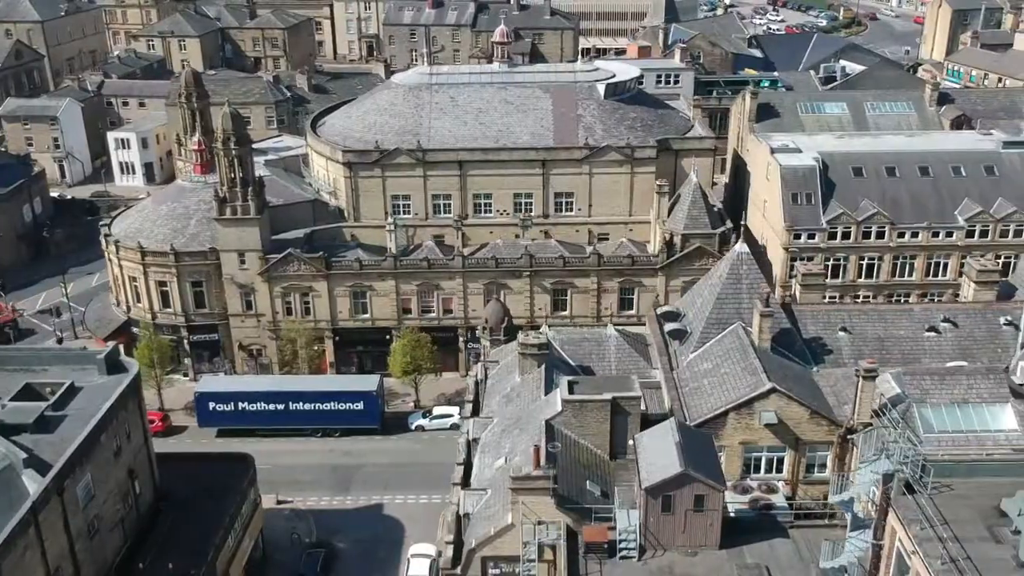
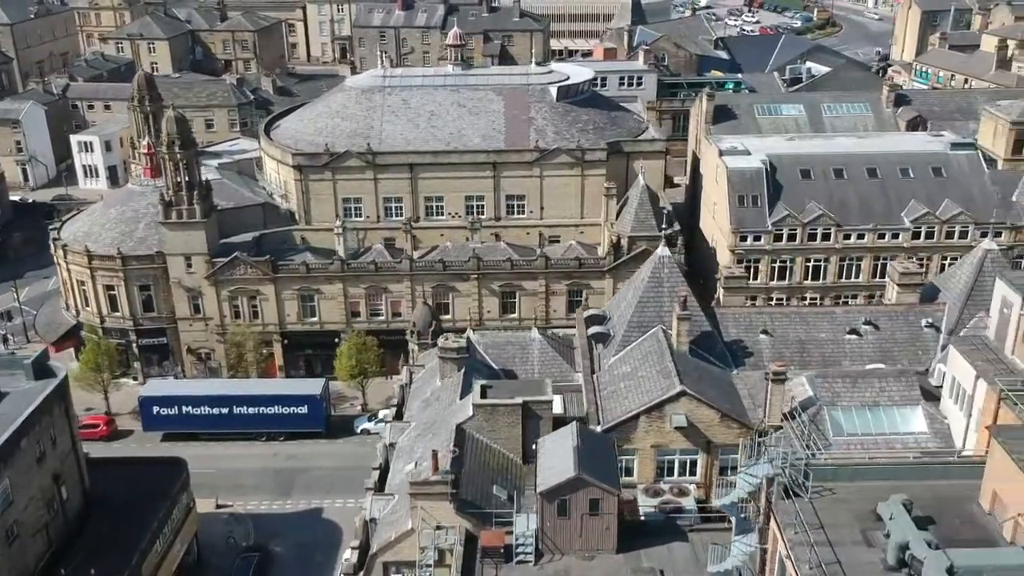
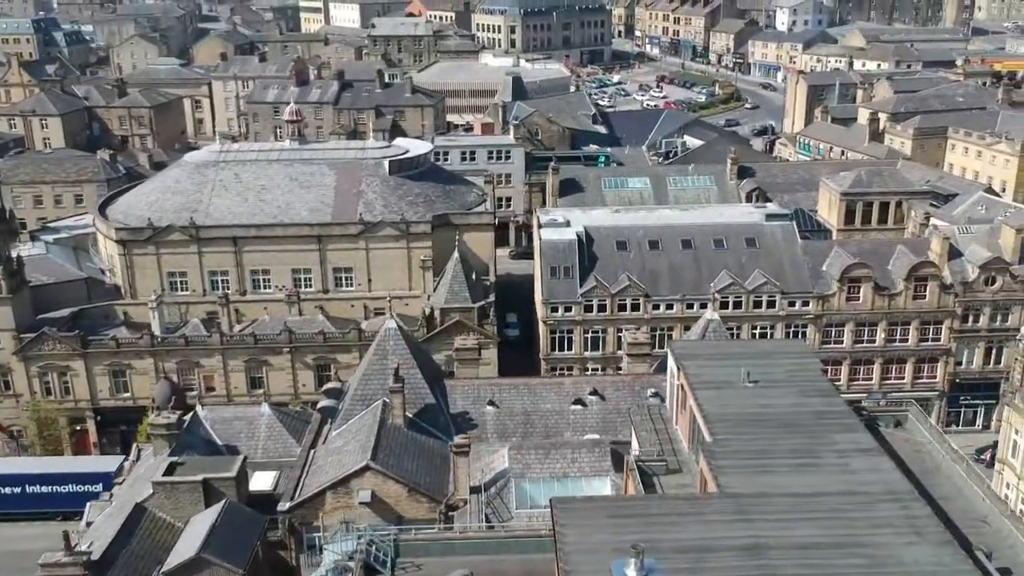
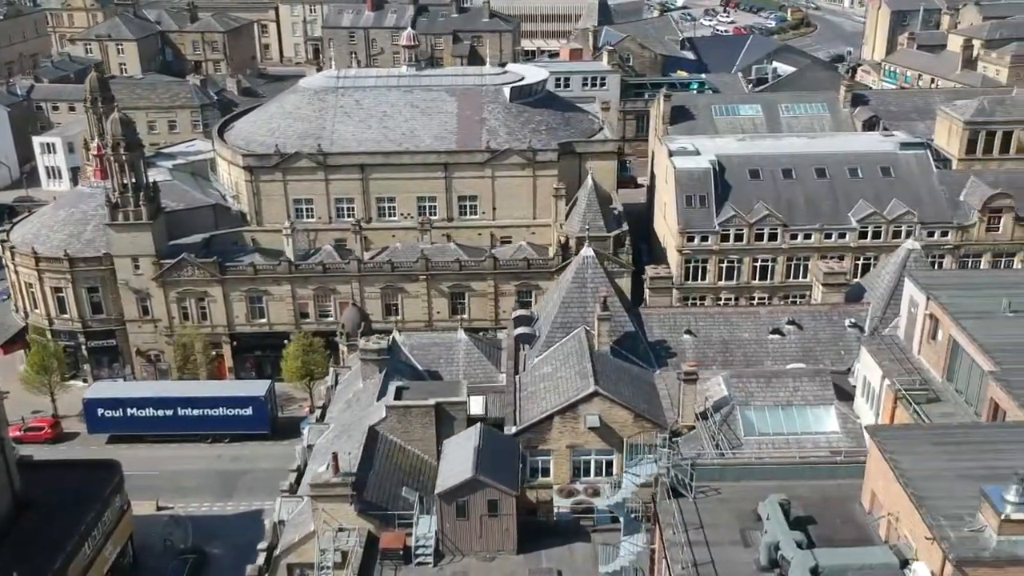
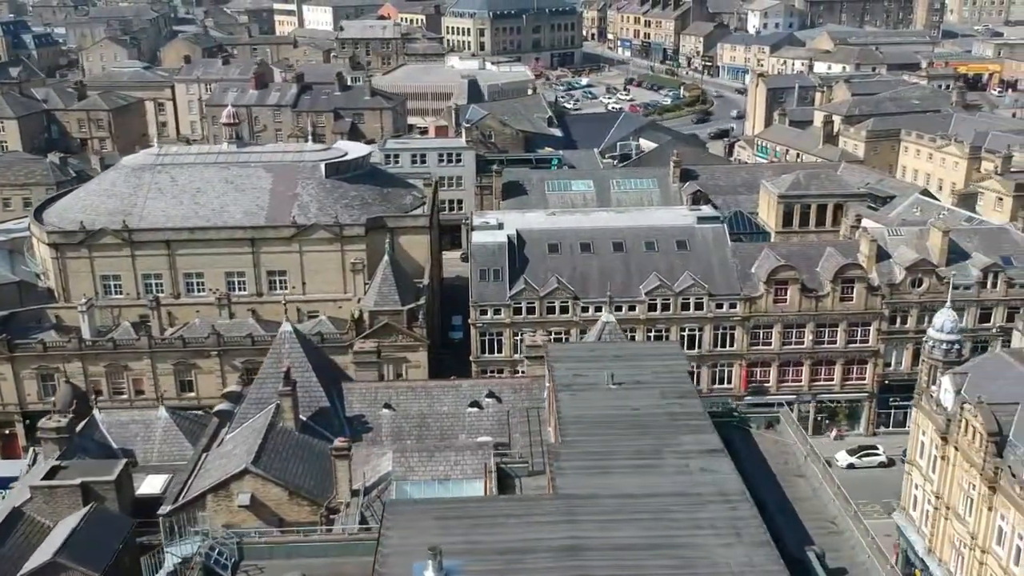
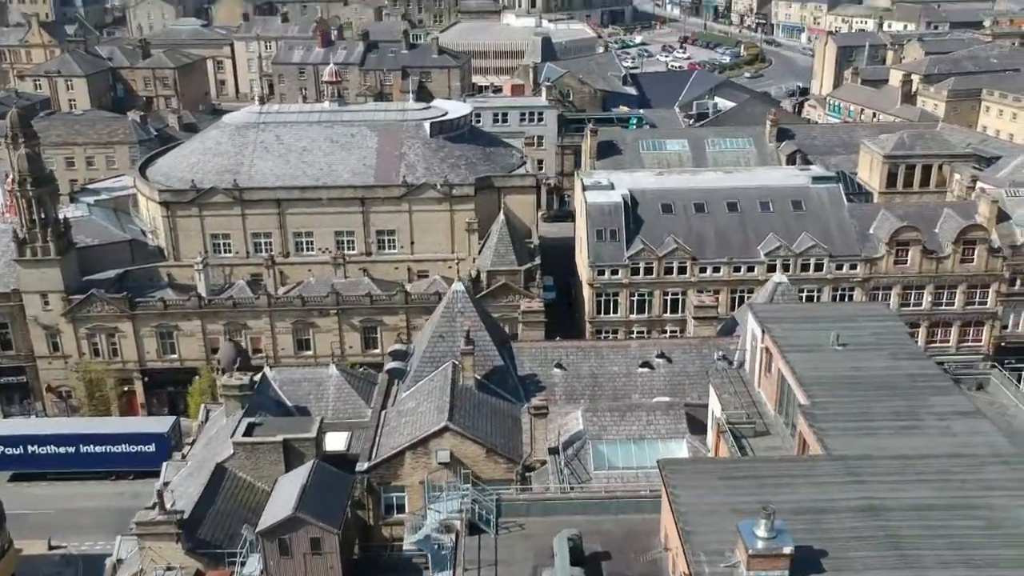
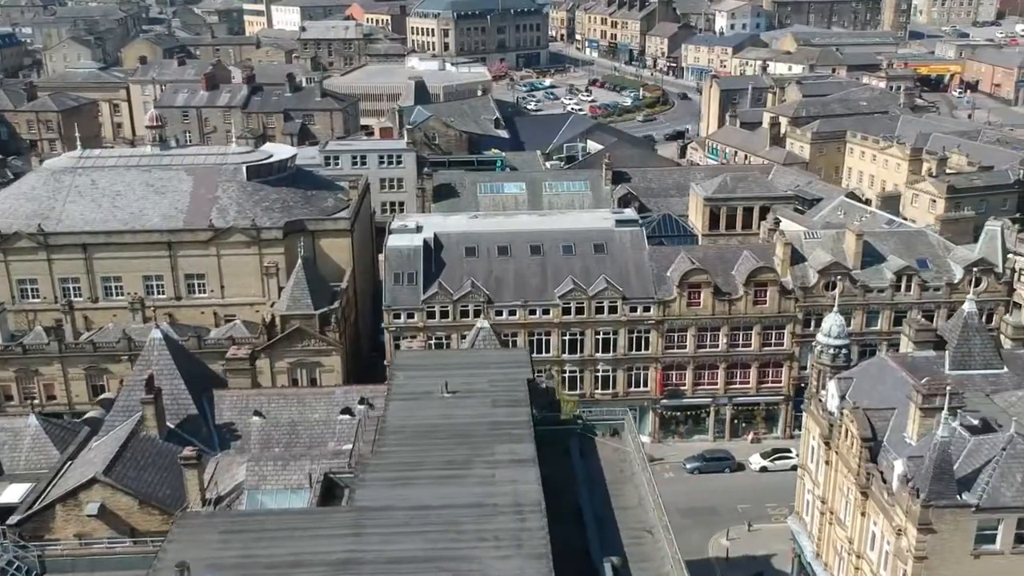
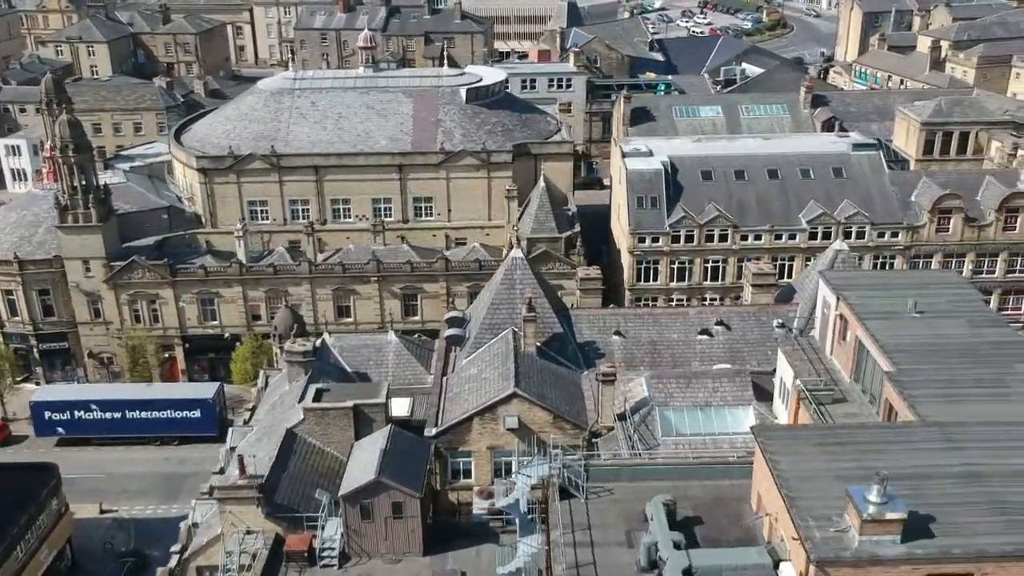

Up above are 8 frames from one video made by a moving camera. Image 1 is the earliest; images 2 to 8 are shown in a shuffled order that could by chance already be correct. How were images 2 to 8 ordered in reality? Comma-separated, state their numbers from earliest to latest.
2, 4, 8, 6, 3, 5, 7
